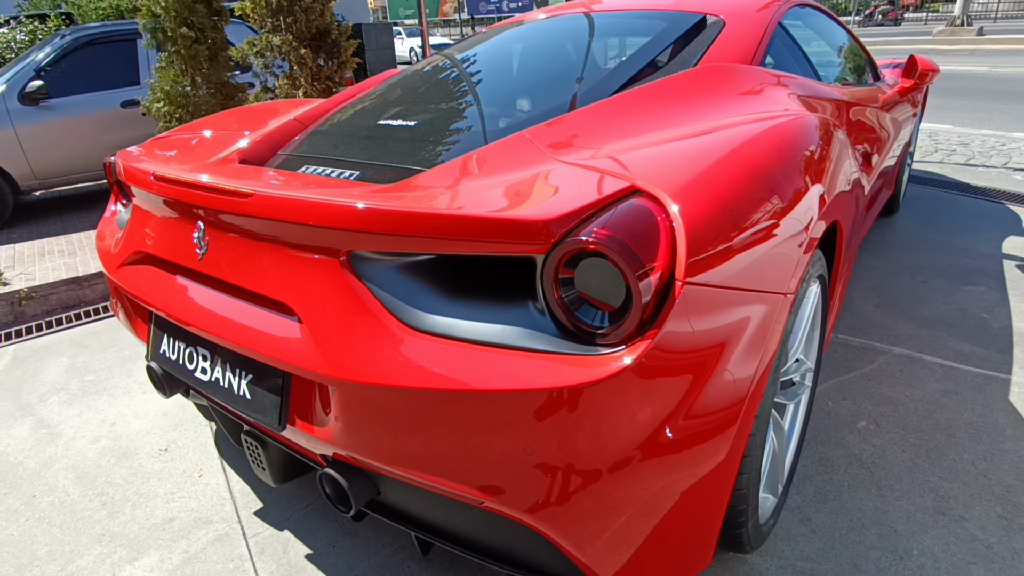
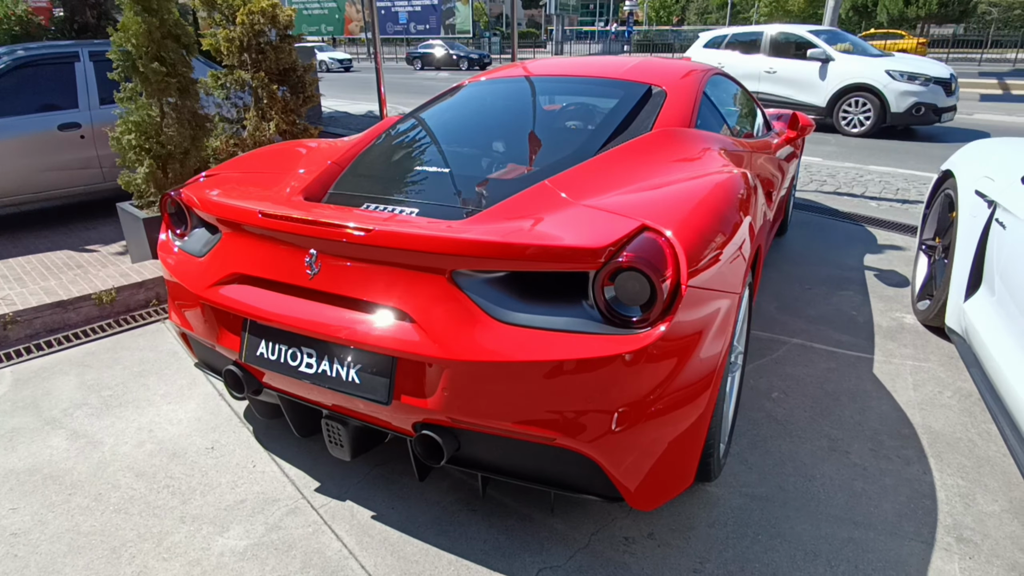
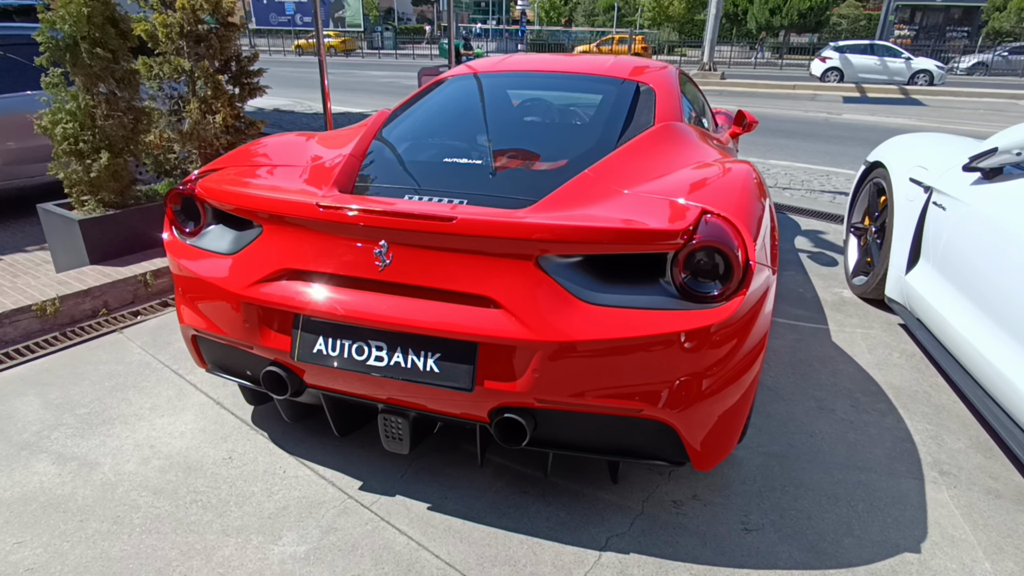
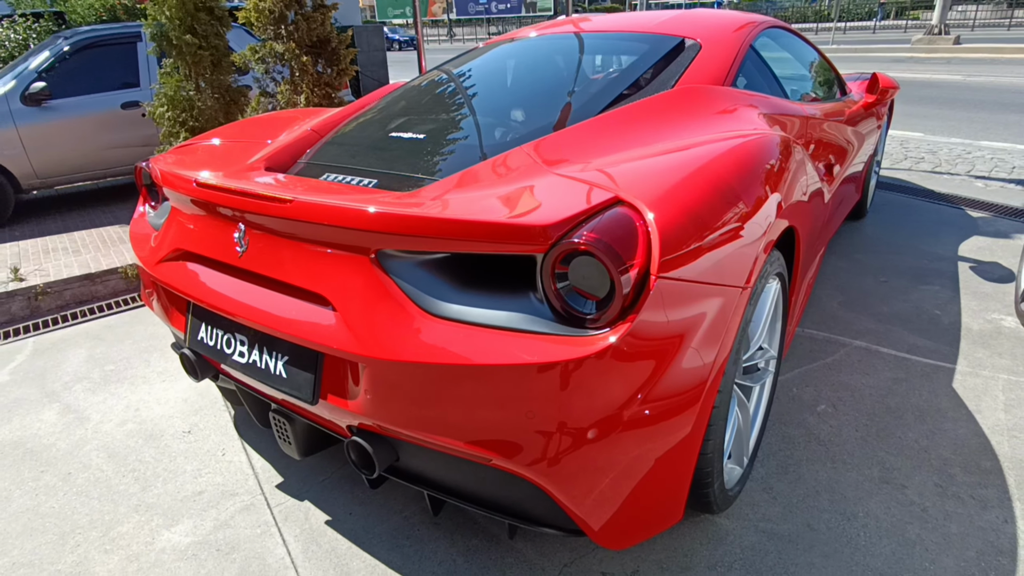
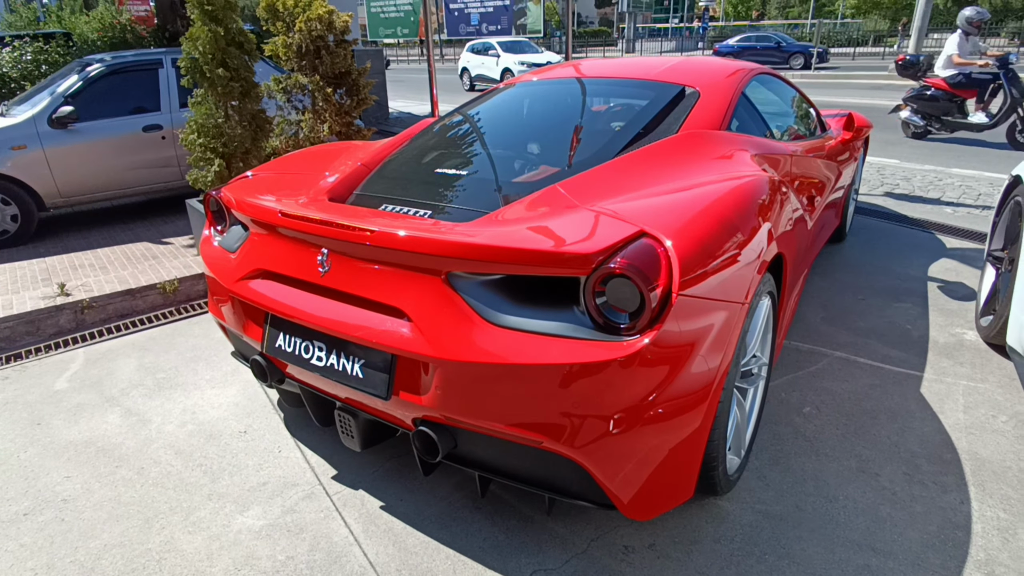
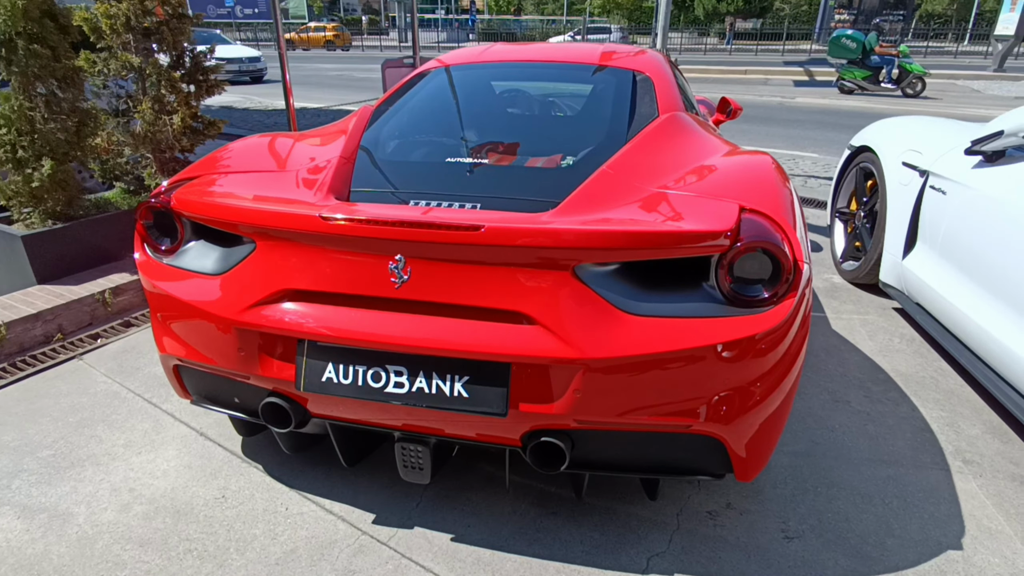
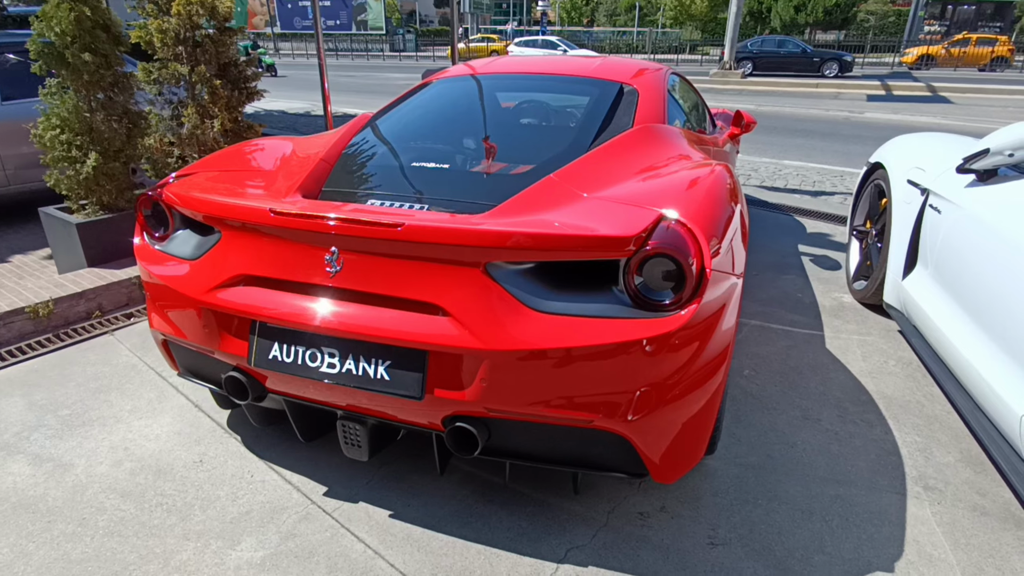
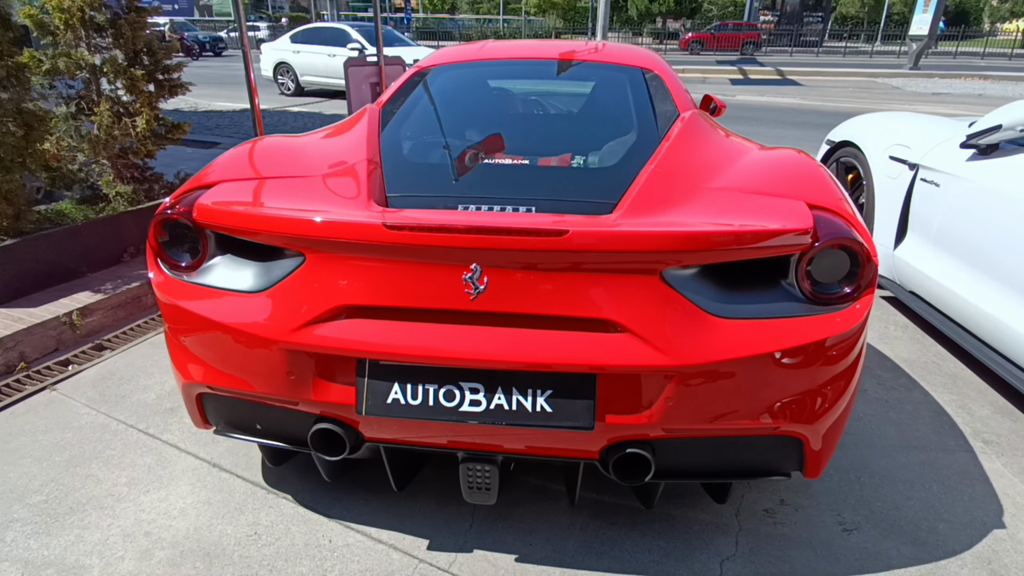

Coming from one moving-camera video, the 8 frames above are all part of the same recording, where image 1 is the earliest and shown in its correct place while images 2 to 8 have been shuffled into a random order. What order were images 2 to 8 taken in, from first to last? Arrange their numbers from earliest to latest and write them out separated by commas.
4, 5, 2, 7, 3, 6, 8
